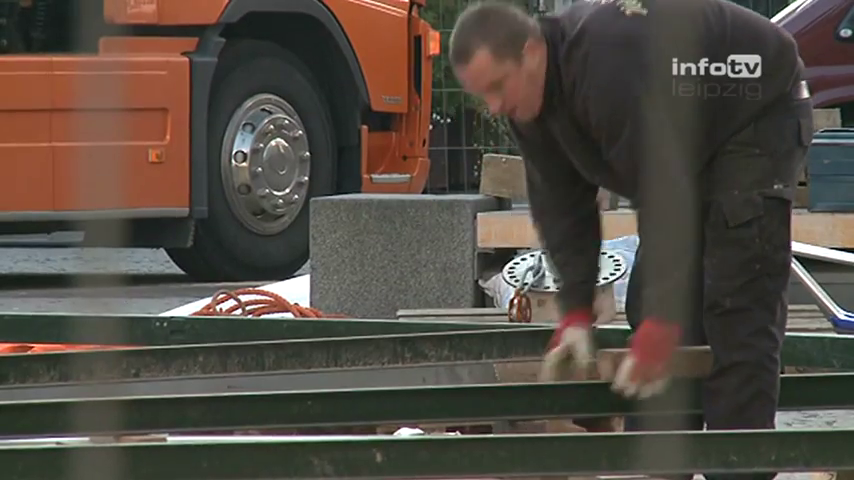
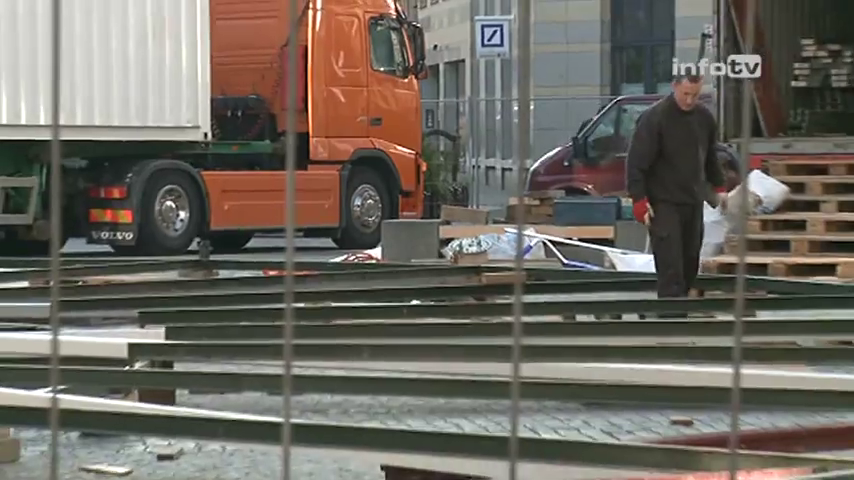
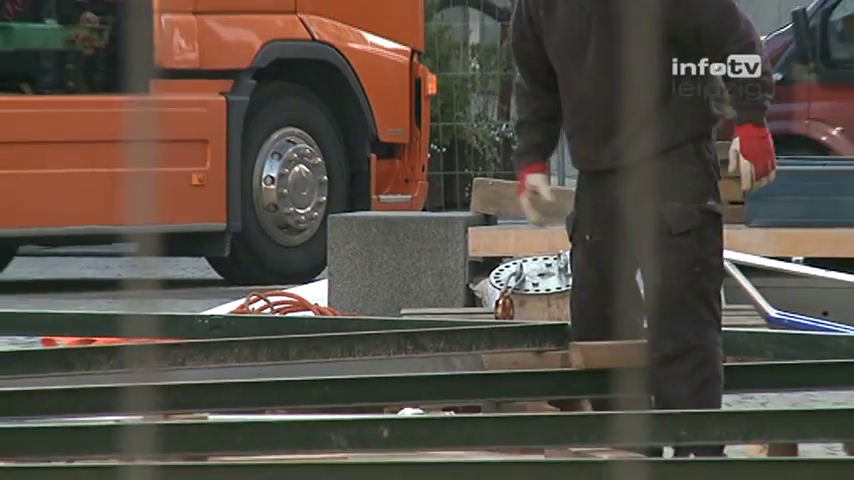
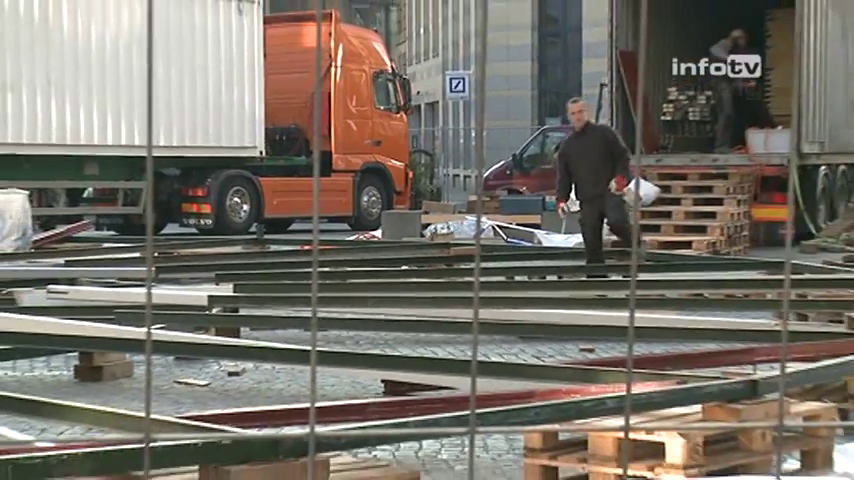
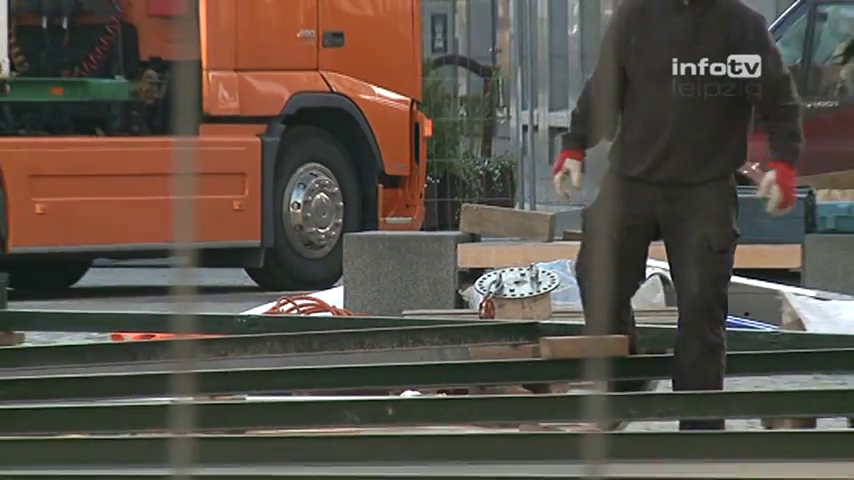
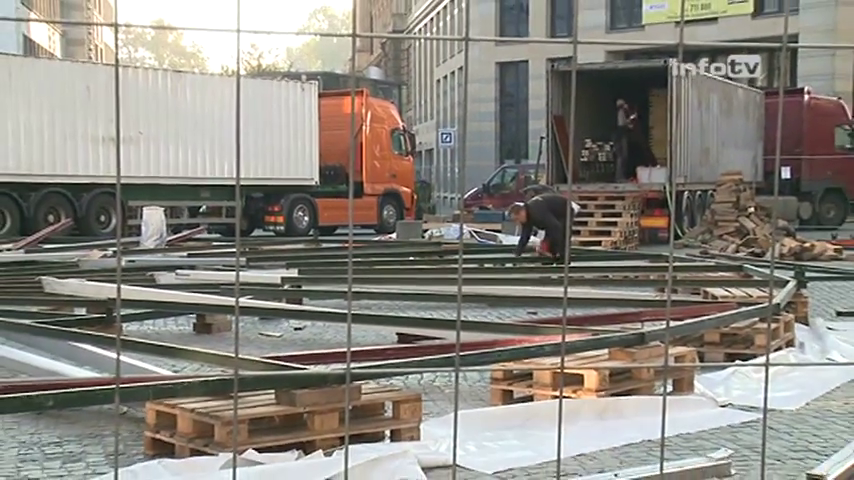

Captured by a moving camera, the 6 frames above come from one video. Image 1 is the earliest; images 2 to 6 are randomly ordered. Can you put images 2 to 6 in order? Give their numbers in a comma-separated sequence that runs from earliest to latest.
3, 5, 2, 4, 6
